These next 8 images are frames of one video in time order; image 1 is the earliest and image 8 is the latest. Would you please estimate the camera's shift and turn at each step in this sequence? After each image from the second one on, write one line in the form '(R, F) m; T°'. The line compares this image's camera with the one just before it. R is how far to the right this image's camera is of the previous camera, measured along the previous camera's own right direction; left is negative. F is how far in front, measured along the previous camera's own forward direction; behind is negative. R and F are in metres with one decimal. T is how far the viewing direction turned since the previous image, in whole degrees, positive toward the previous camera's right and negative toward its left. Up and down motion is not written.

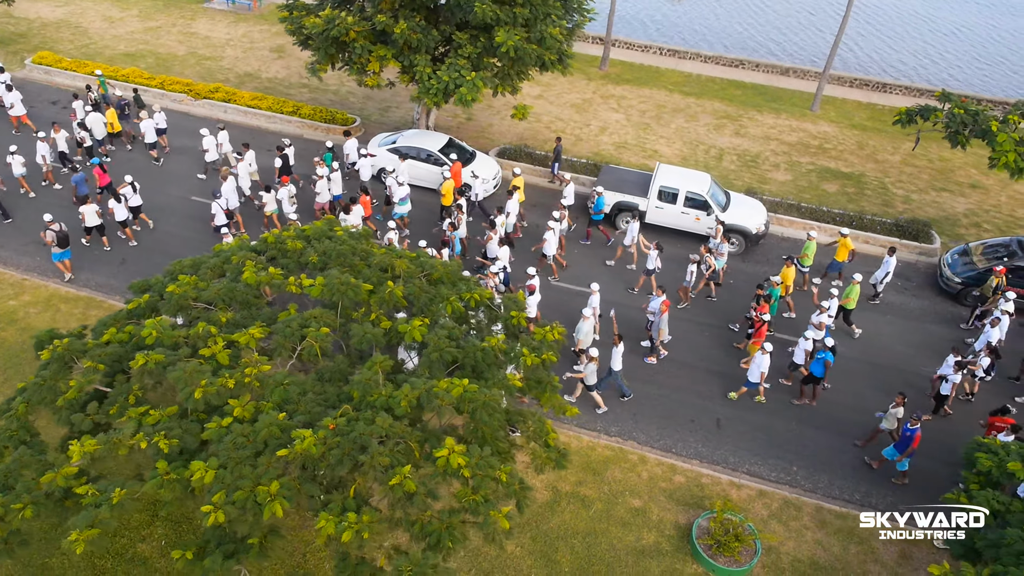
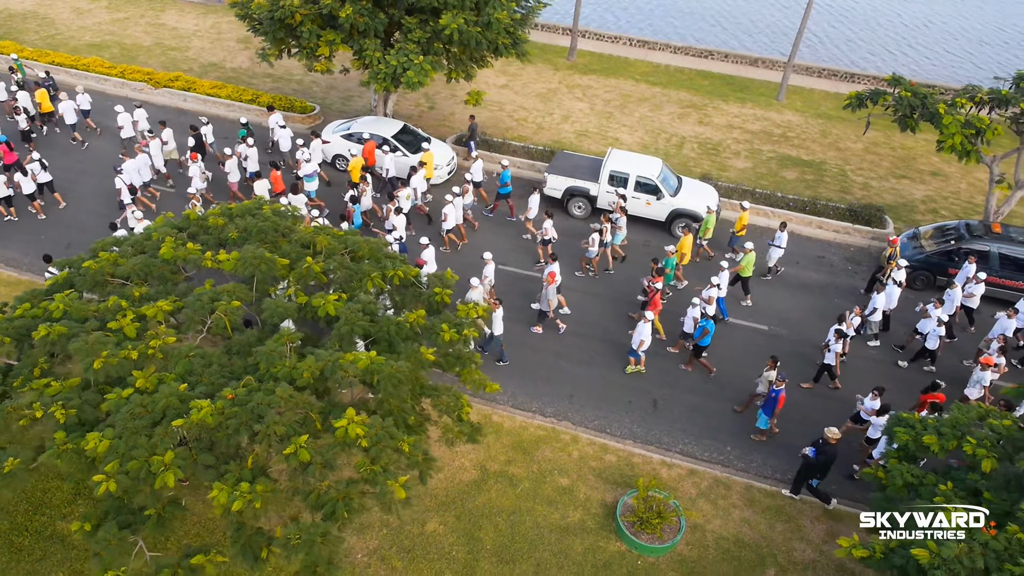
(+1.2, 0.0) m; 0°
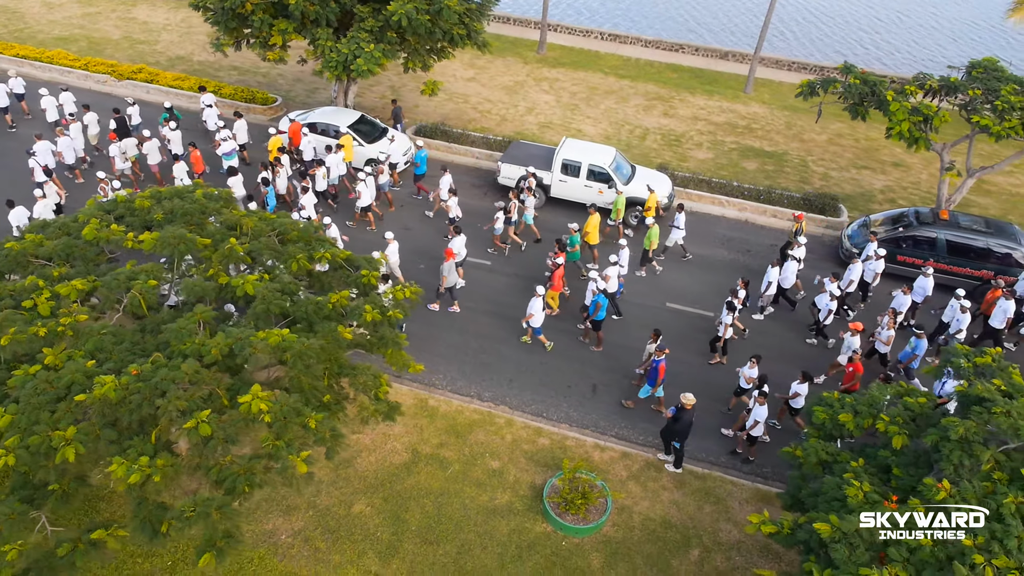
(+1.1, 0.0) m; 0°
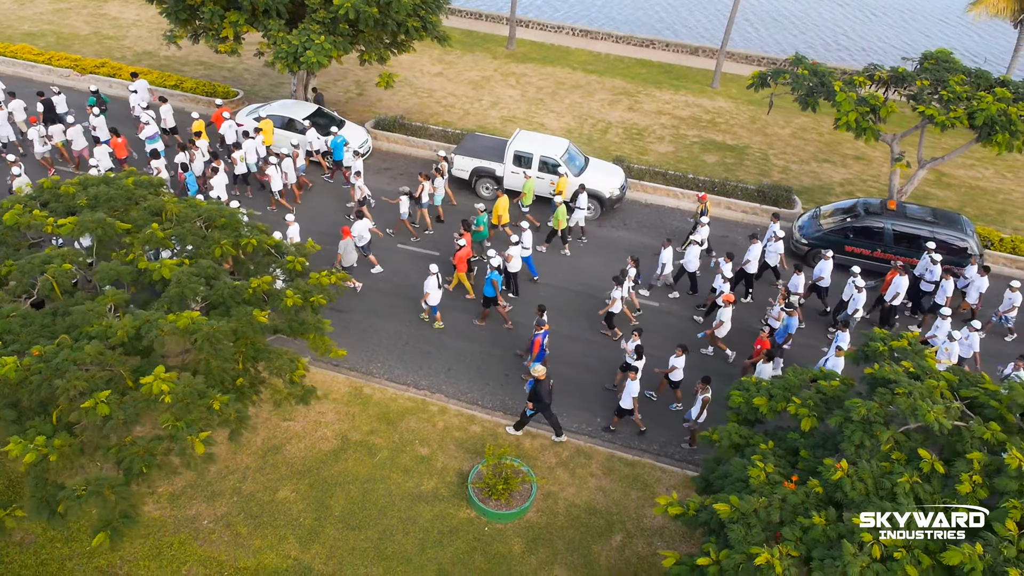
(+1.1, 0.0) m; 0°
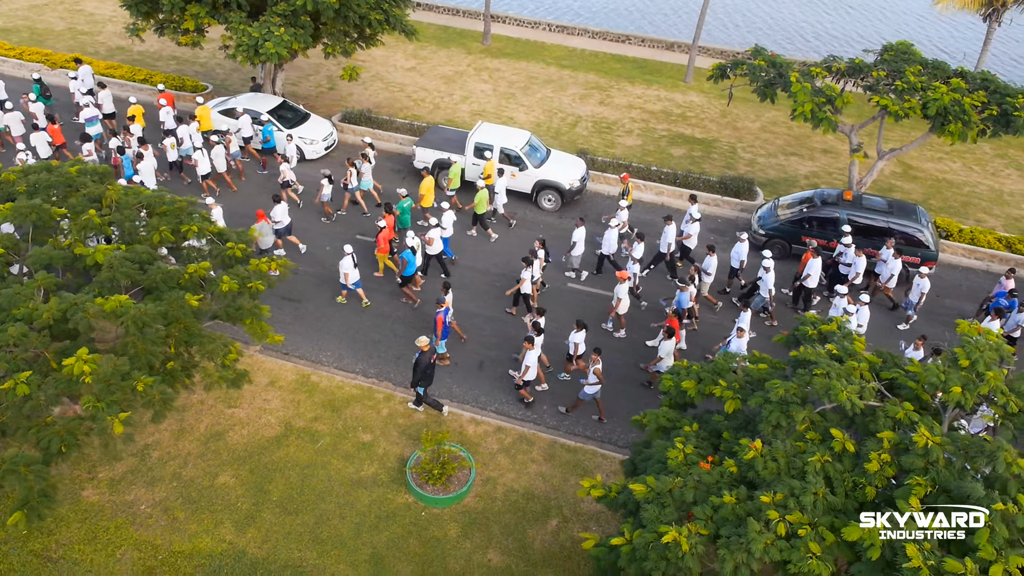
(+0.9, 0.0) m; 0°
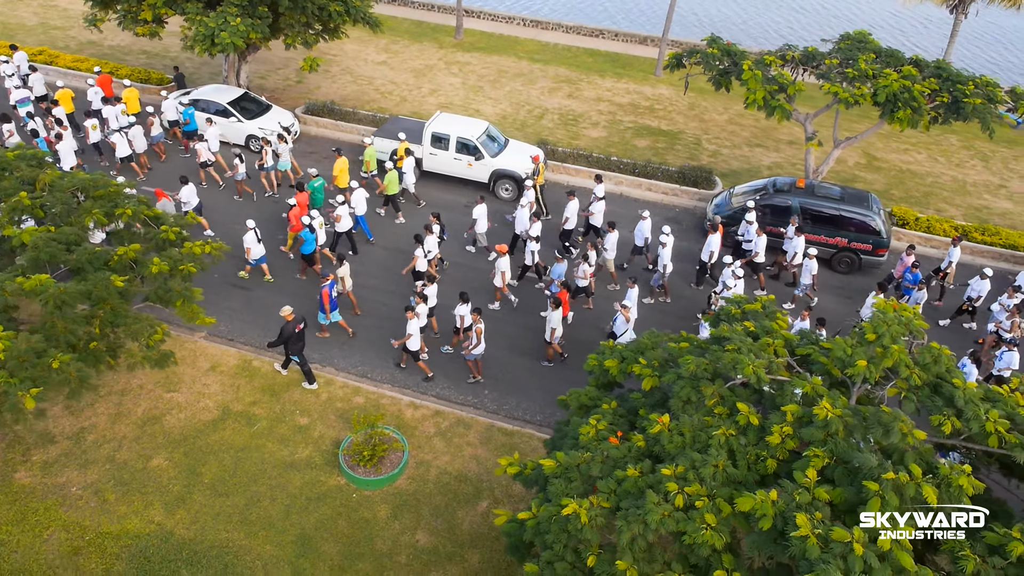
(+1.0, 0.0) m; 0°
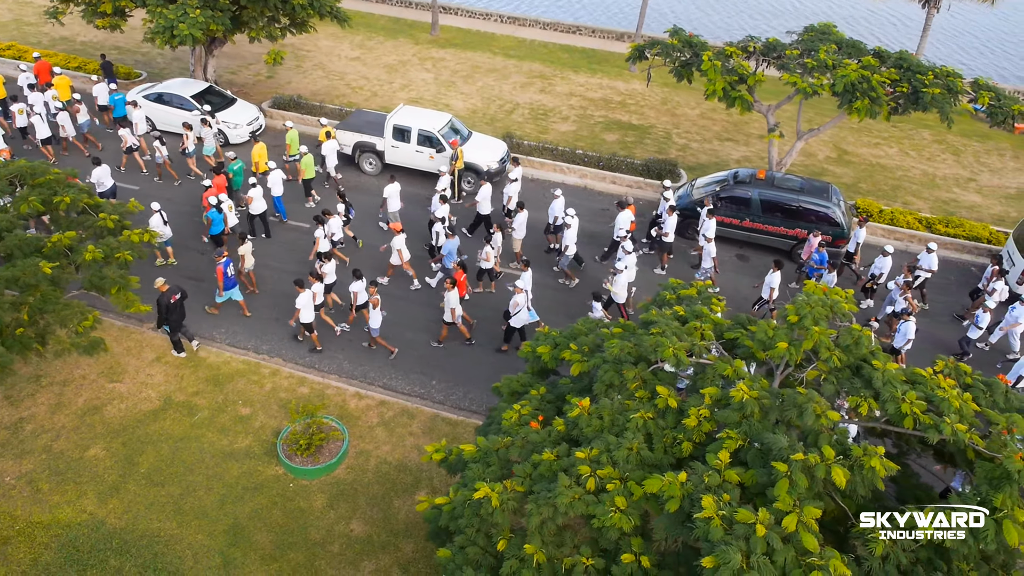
(+0.9, +0.1) m; 0°
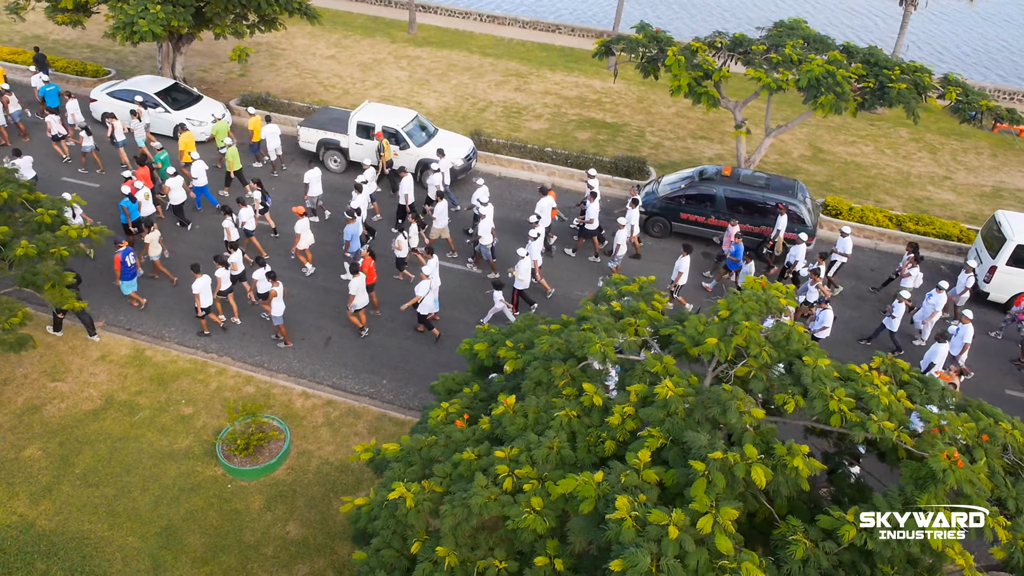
(+0.8, +0.2) m; 0°
